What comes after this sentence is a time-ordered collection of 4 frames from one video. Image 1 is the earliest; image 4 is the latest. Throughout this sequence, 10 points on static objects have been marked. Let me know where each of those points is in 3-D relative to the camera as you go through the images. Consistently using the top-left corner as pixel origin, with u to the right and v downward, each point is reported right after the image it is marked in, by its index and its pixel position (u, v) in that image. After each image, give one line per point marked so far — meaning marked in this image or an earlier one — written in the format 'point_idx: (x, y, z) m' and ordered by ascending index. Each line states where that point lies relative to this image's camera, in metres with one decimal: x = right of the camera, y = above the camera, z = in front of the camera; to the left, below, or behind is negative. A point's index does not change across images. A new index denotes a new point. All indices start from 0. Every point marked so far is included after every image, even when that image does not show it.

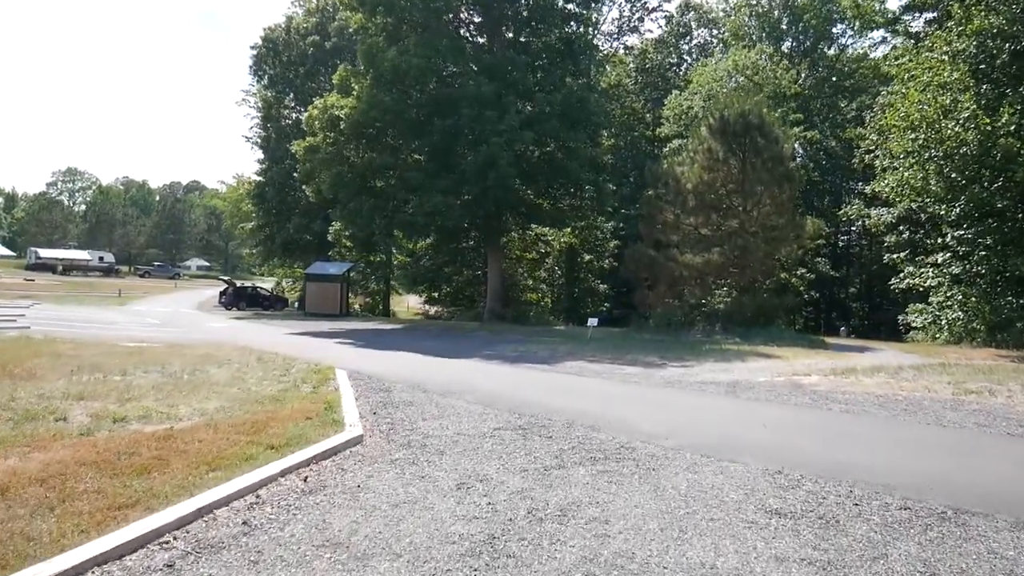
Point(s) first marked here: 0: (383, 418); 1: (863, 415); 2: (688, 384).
0: (-1.4, -1.4, +8.6) m
1: (+4.6, -1.7, +10.7) m
2: (+3.0, -1.6, +13.8) m
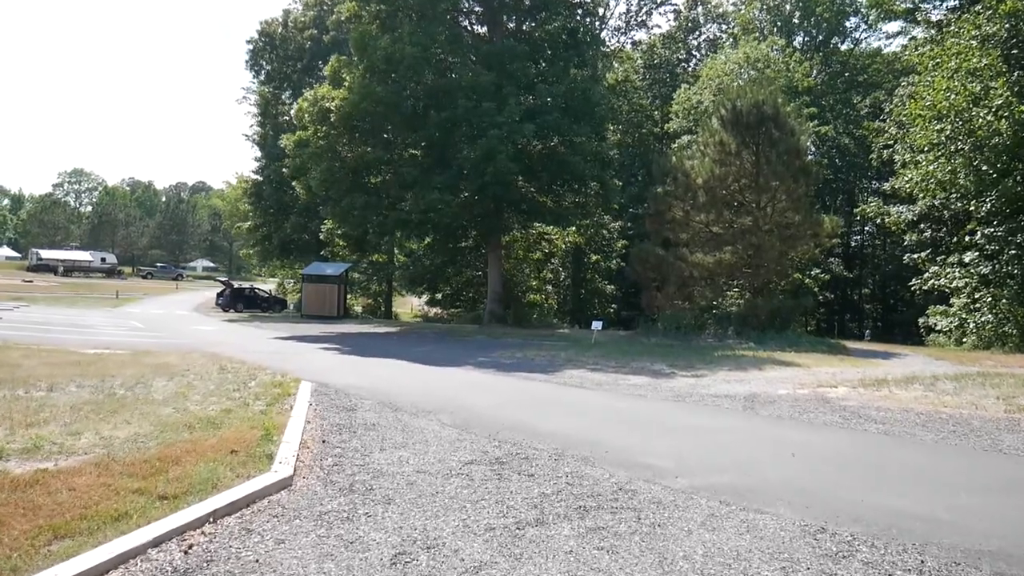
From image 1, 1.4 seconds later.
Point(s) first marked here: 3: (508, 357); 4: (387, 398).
0: (-1.6, -1.4, +7.1) m
1: (+4.4, -1.7, +9.1) m
2: (+2.8, -1.7, +12.3) m
3: (-0.1, -1.6, +18.8) m
4: (-1.6, -1.4, +10.3) m
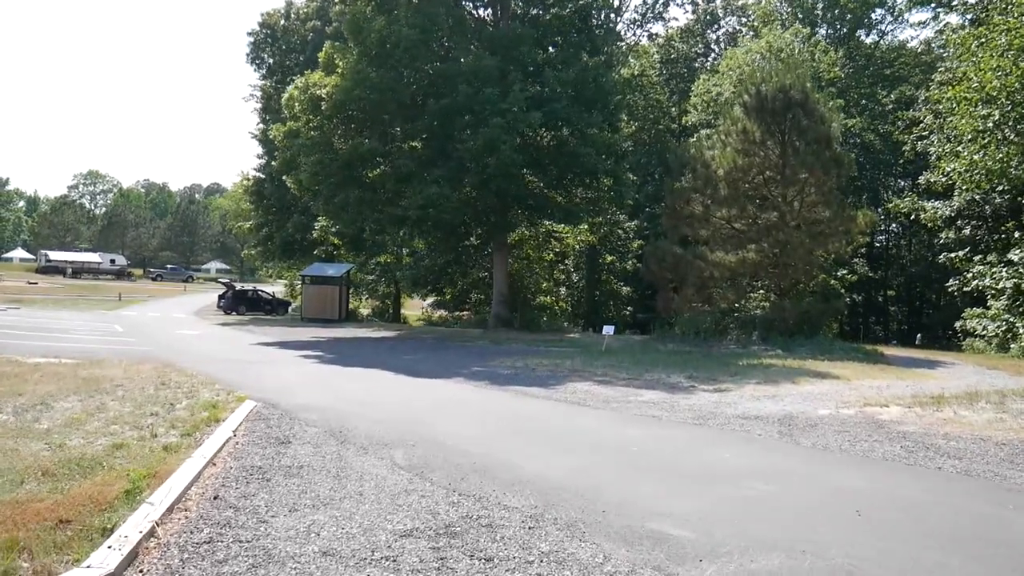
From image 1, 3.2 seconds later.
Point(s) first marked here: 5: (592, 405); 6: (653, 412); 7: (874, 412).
0: (-1.8, -1.4, +5.2) m
1: (+4.2, -1.7, +7.1) m
2: (+2.7, -1.7, +10.2) m
3: (-0.1, -1.6, +16.8) m
4: (-1.8, -1.4, +8.3) m
5: (+1.1, -1.6, +11.5) m
6: (+1.9, -1.7, +10.9) m
7: (+4.8, -1.6, +10.8) m
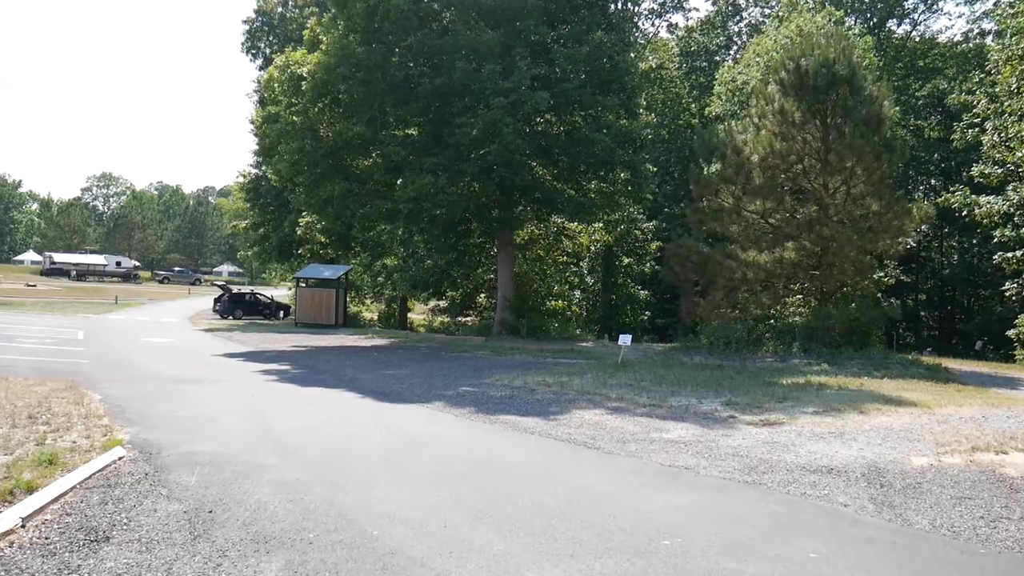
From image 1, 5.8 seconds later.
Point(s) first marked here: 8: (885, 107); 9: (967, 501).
0: (-2.1, -1.4, +2.4) m
1: (+4.0, -1.7, +4.1) m
2: (+2.5, -1.7, +7.3) m
3: (-0.2, -1.7, +14.0) m
4: (-2.0, -1.4, +5.5) m
5: (+1.0, -1.7, +8.6) m
6: (+1.7, -1.7, +8.0) m
7: (+4.6, -1.7, +7.8) m
8: (+9.2, +4.5, +20.0) m
9: (+3.6, -1.7, +6.5) m
